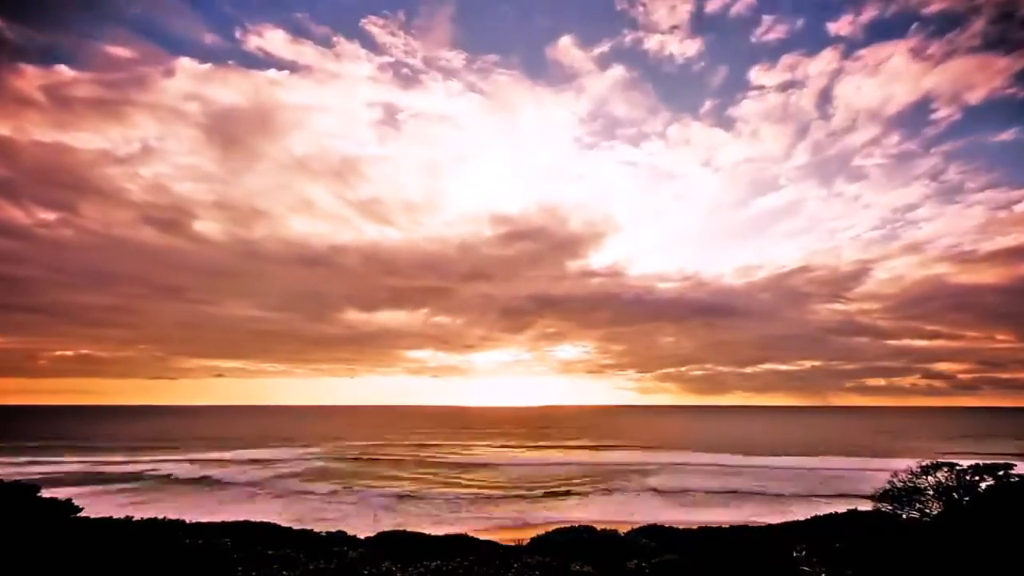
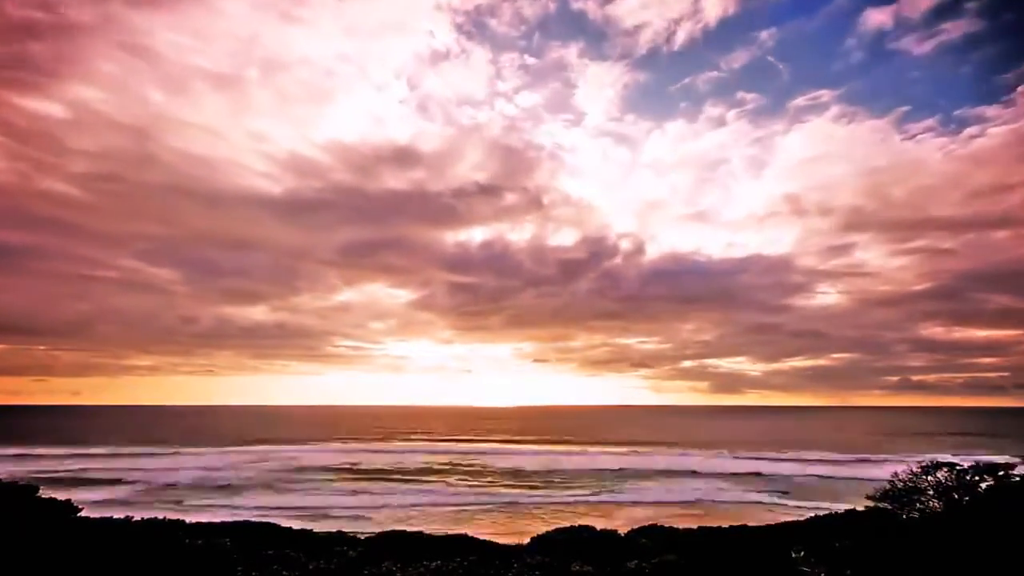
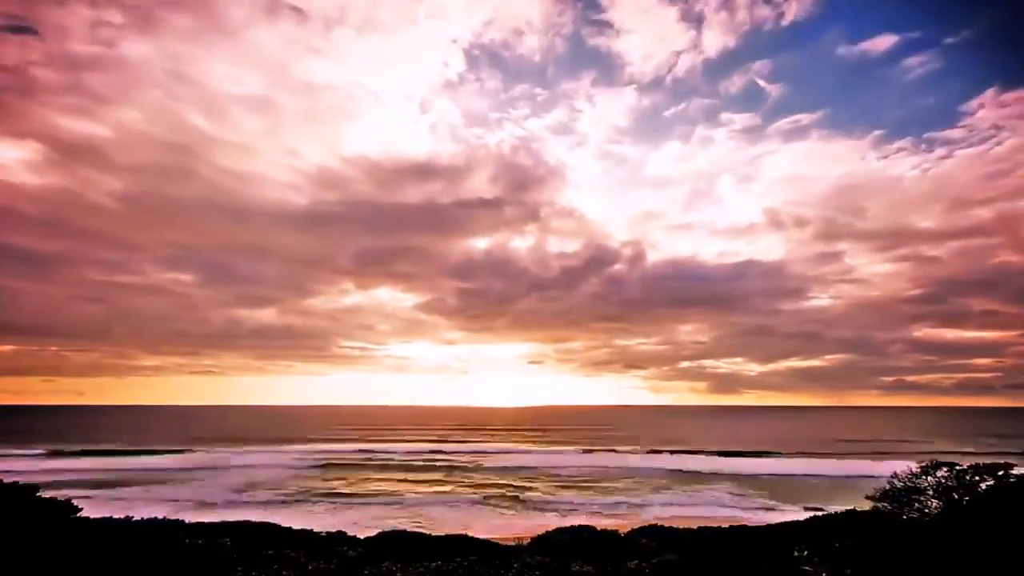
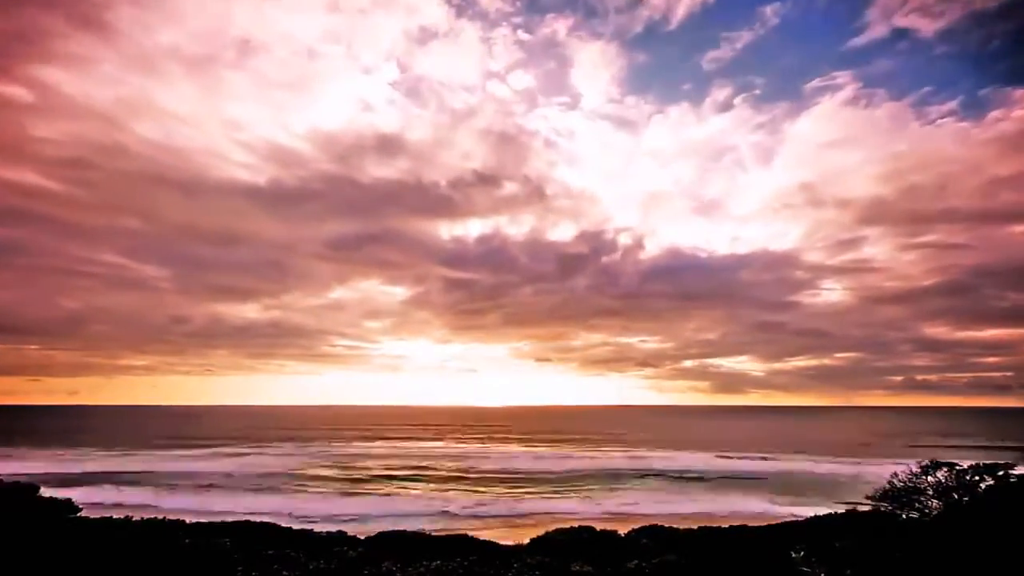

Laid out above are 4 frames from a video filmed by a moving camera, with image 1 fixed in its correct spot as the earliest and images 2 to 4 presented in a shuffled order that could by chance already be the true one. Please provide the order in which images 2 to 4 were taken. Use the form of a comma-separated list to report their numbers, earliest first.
3, 2, 4
